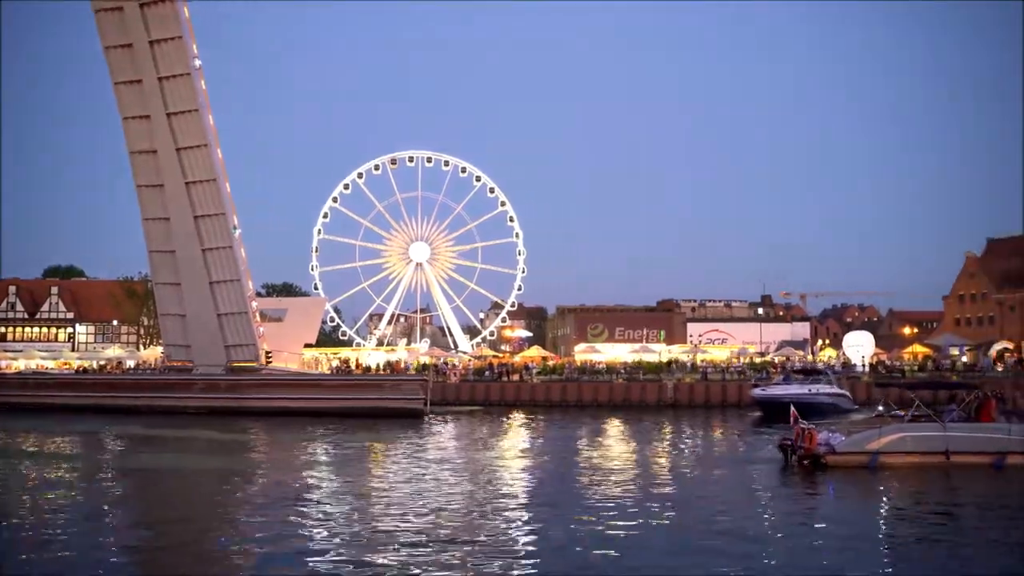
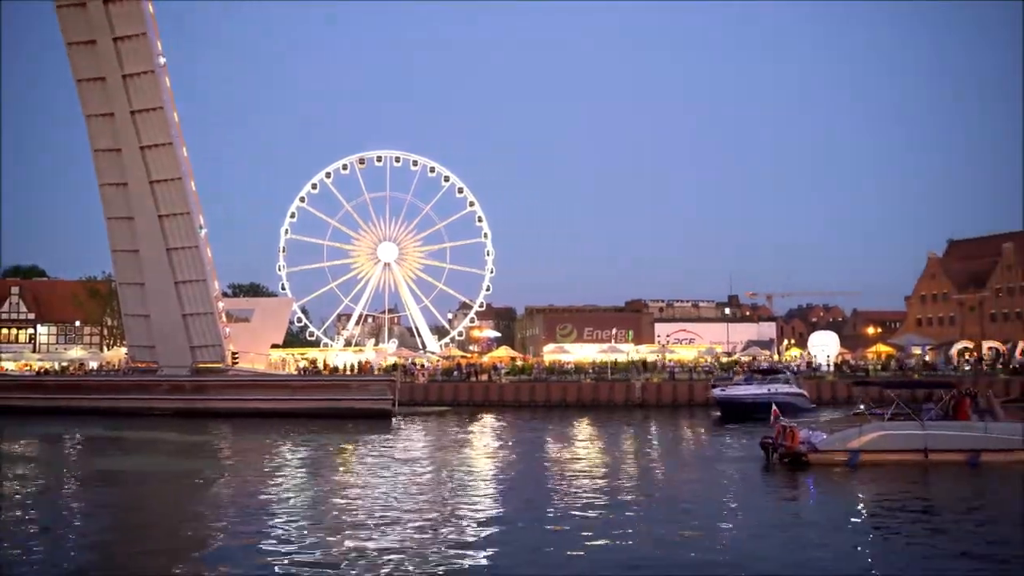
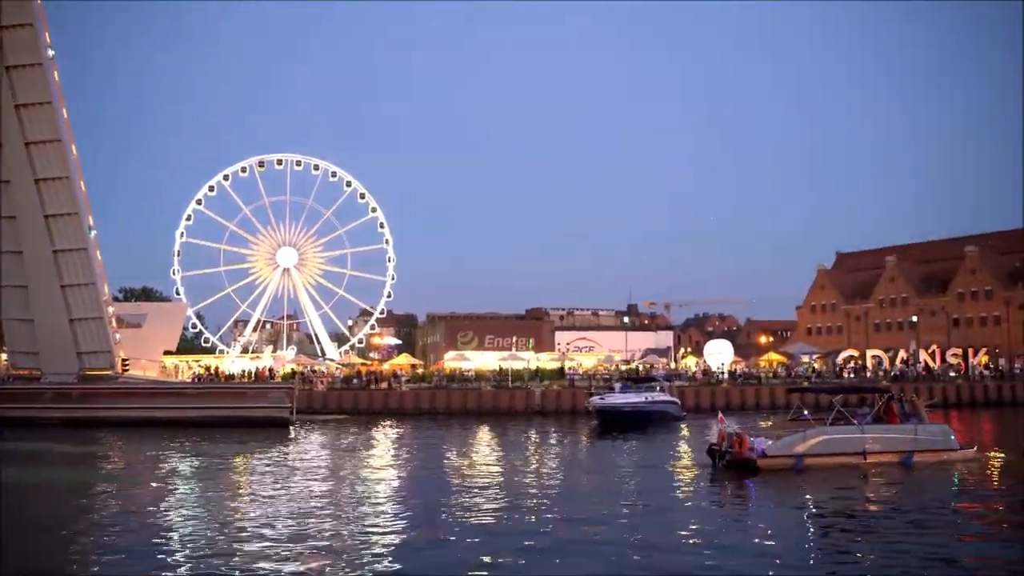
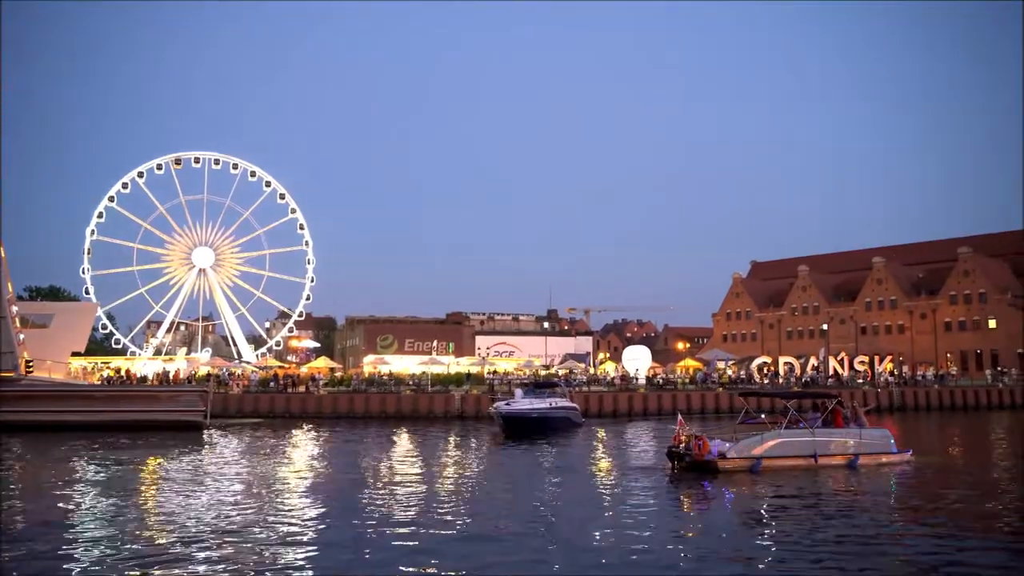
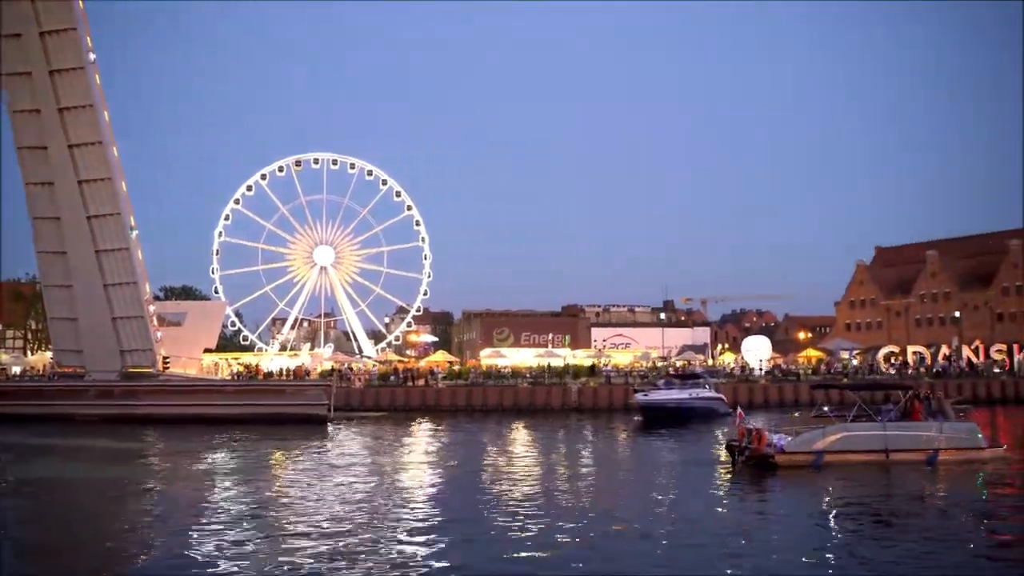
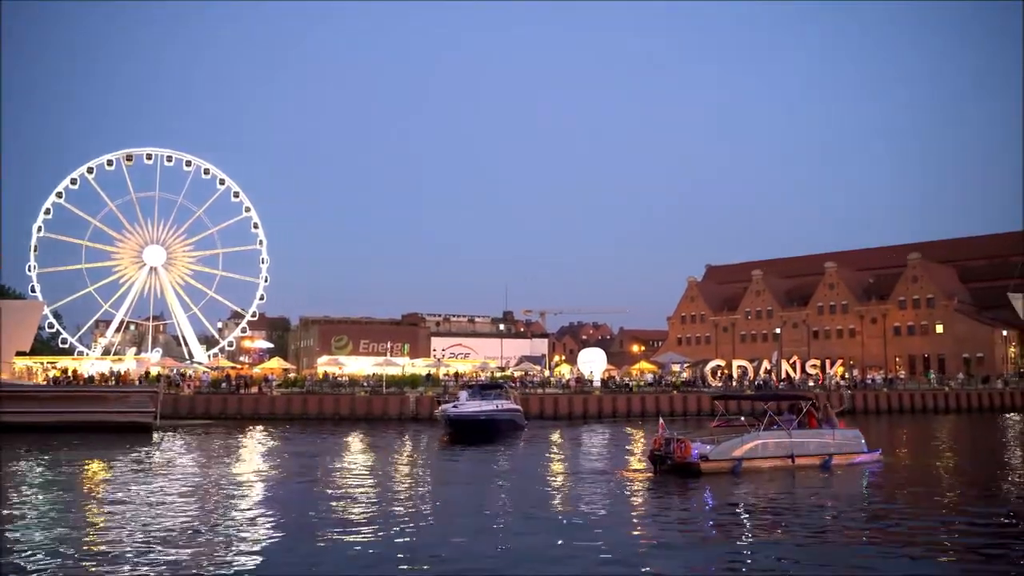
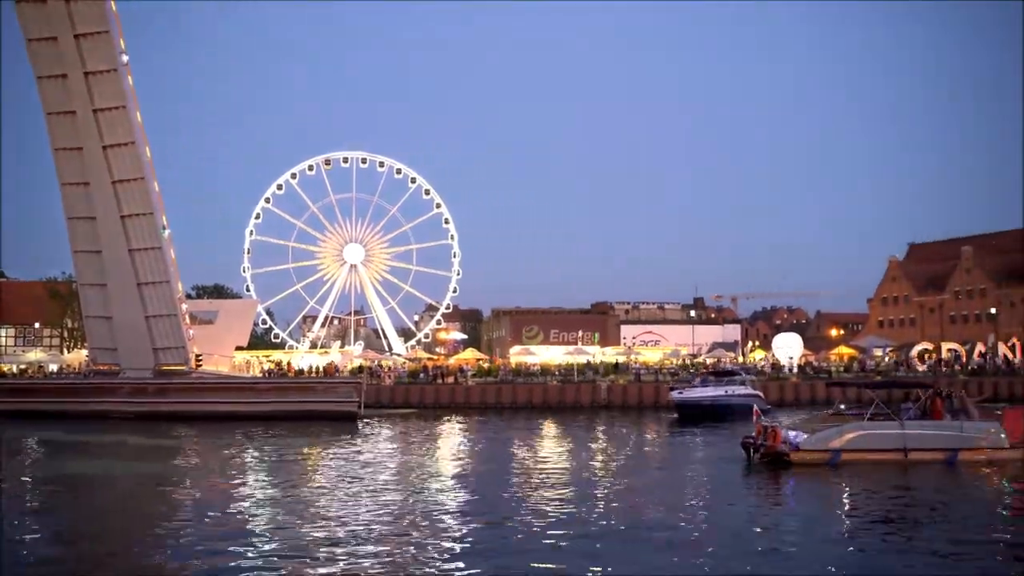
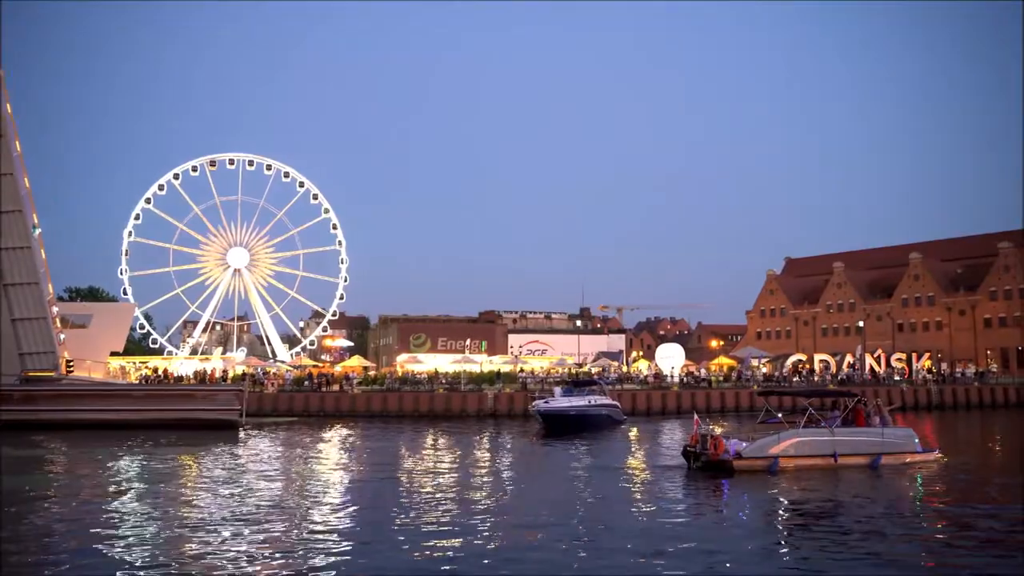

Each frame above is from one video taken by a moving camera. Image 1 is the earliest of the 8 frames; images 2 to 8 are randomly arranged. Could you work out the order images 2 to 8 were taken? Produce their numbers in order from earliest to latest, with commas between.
2, 7, 5, 3, 8, 4, 6
